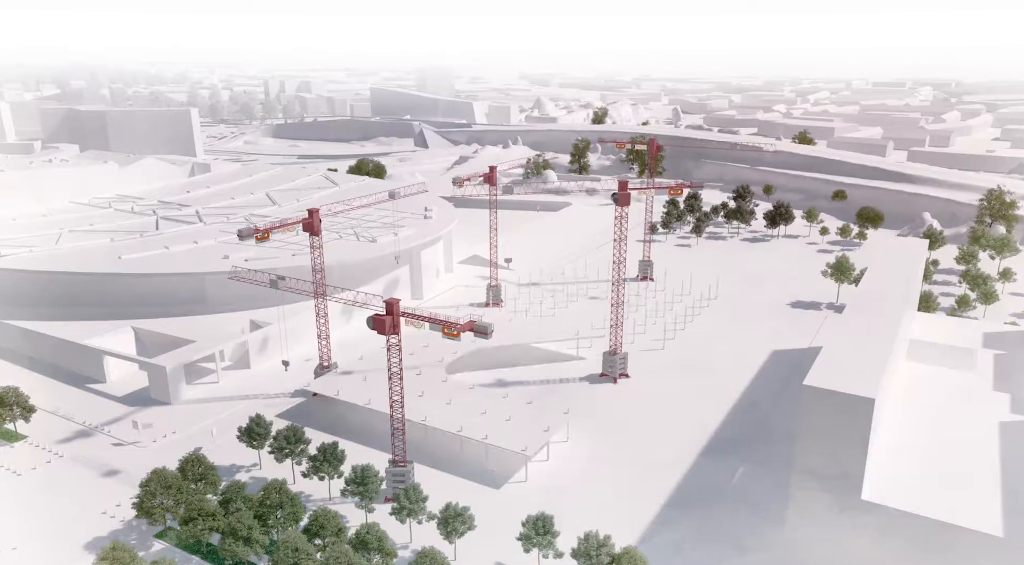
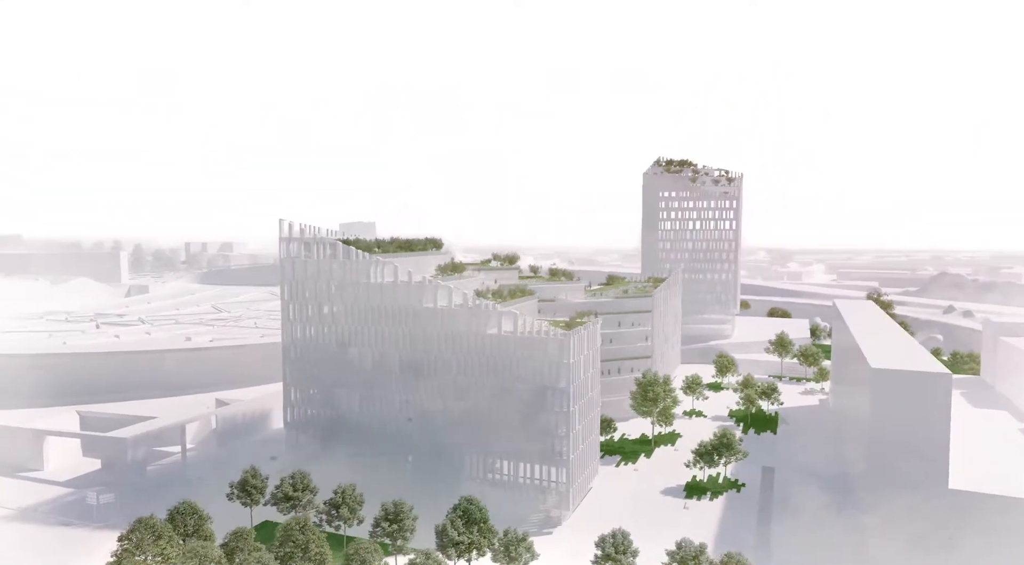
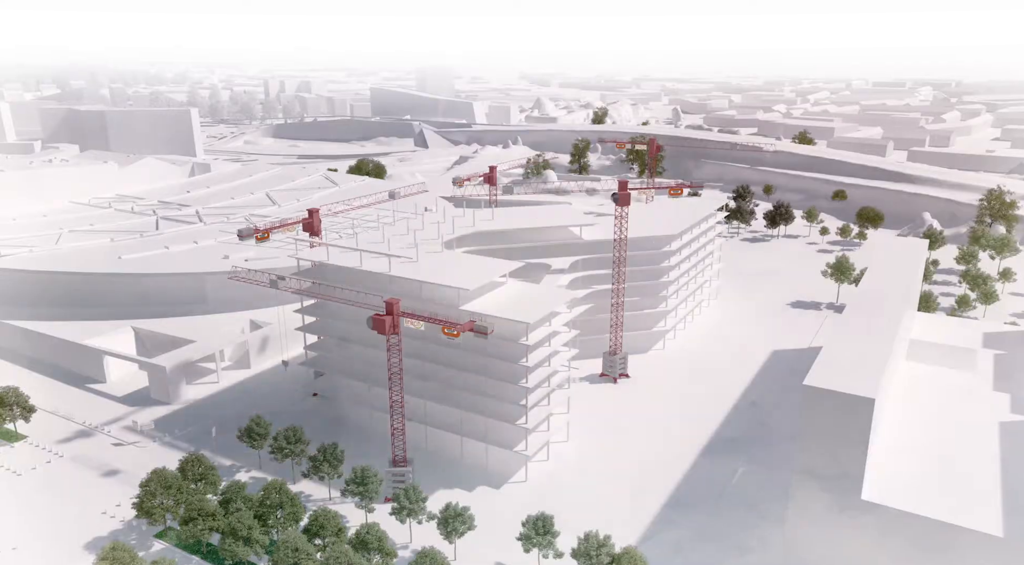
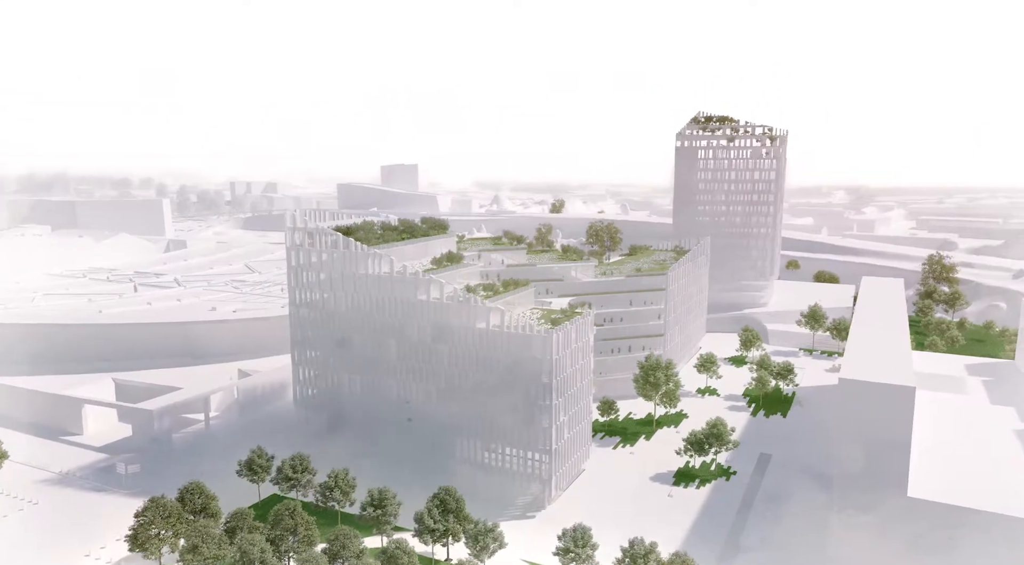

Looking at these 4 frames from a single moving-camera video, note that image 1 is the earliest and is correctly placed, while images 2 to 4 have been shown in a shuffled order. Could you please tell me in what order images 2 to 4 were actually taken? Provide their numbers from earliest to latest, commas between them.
3, 4, 2
